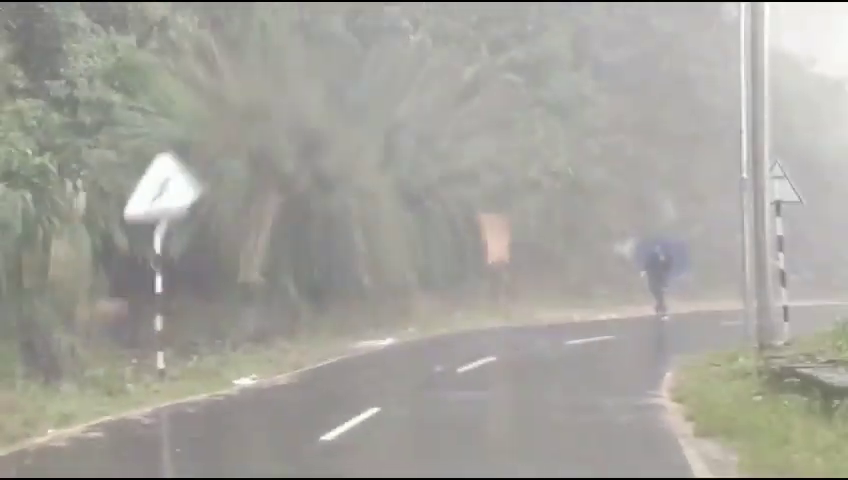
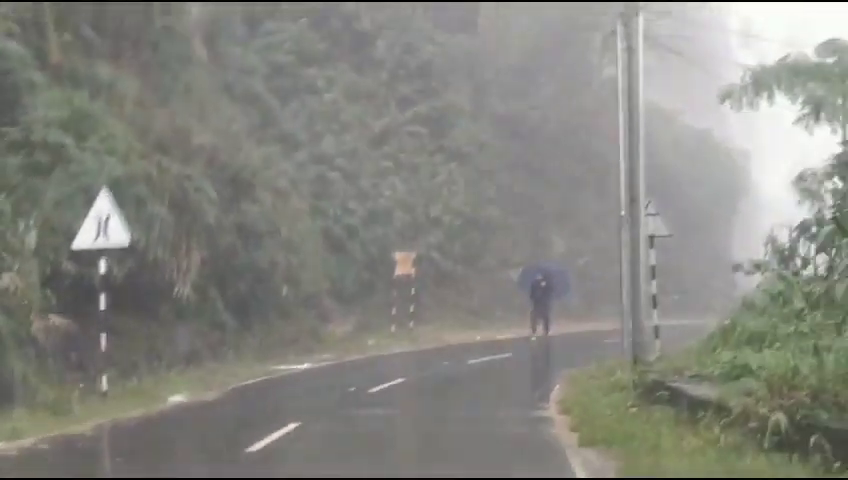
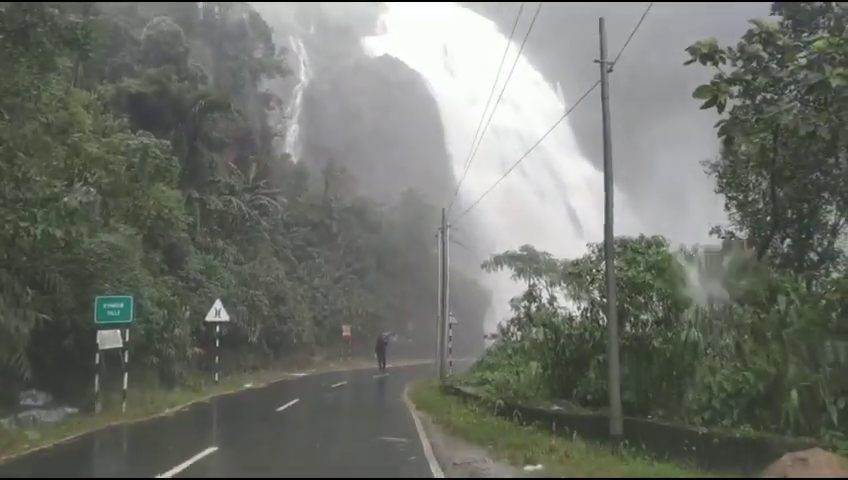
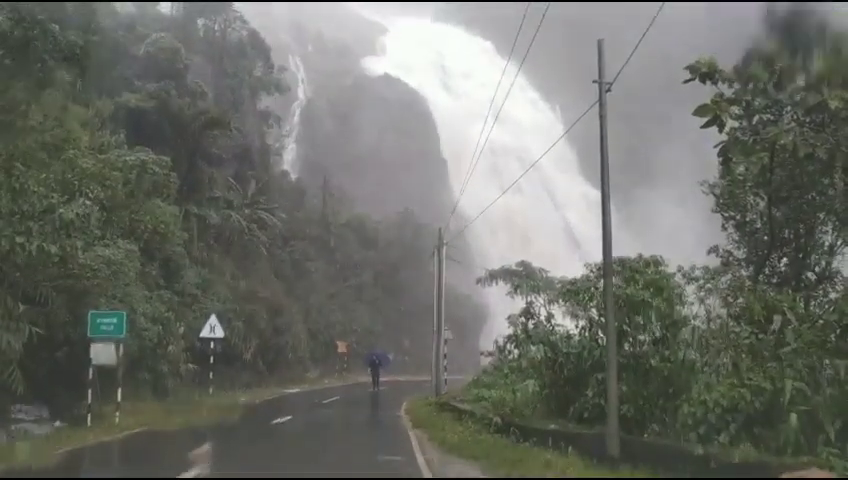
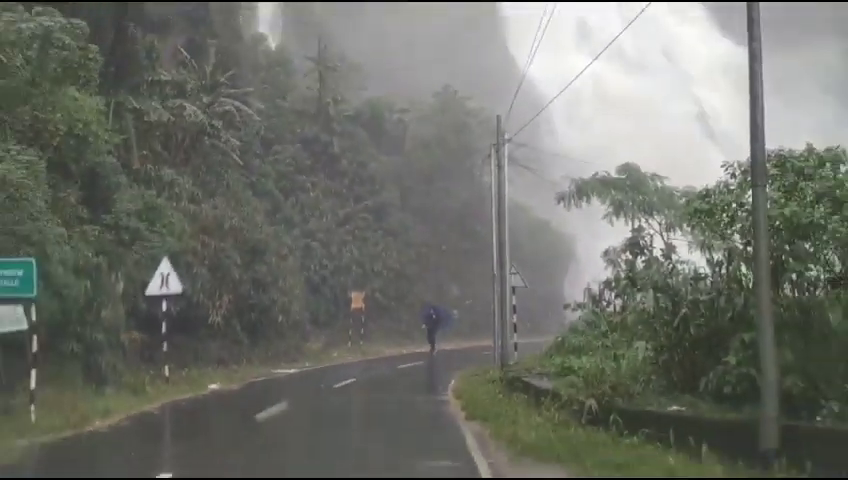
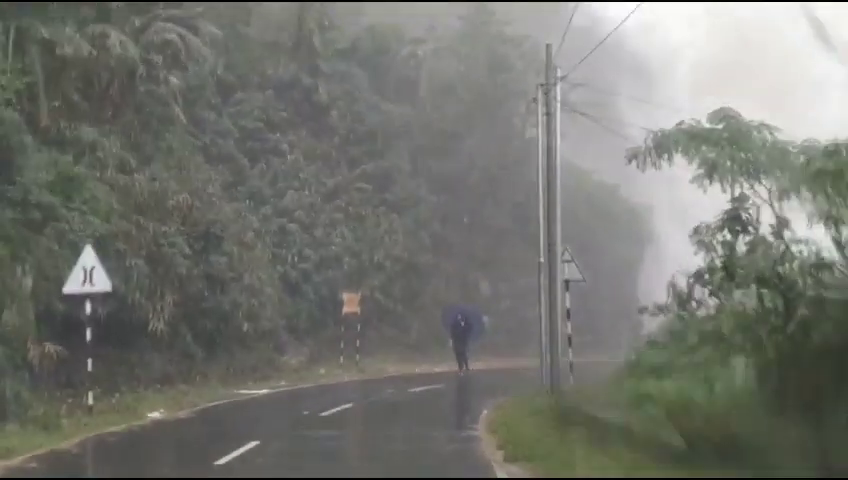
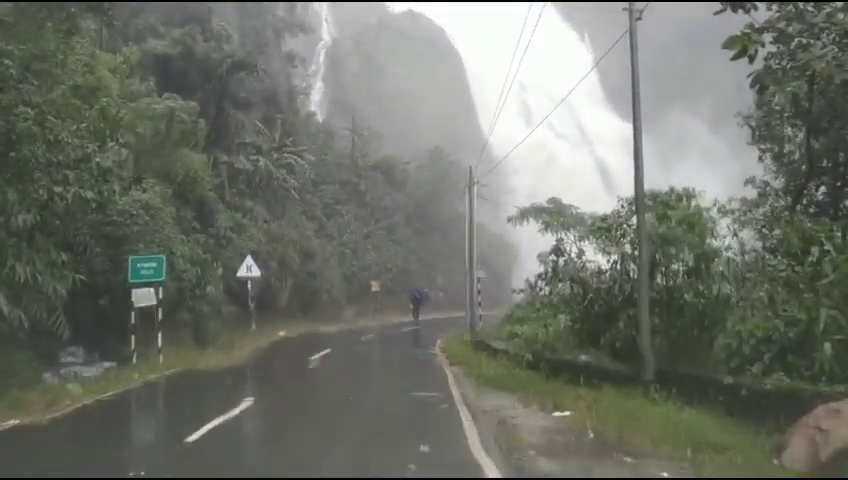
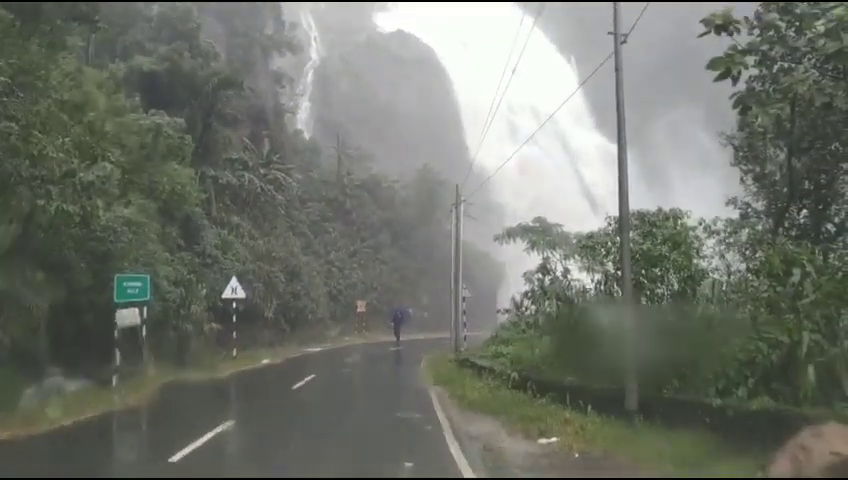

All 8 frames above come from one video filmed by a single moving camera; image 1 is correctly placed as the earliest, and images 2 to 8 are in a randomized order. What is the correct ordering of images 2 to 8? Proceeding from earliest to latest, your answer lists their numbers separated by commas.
2, 6, 5, 7, 8, 3, 4
